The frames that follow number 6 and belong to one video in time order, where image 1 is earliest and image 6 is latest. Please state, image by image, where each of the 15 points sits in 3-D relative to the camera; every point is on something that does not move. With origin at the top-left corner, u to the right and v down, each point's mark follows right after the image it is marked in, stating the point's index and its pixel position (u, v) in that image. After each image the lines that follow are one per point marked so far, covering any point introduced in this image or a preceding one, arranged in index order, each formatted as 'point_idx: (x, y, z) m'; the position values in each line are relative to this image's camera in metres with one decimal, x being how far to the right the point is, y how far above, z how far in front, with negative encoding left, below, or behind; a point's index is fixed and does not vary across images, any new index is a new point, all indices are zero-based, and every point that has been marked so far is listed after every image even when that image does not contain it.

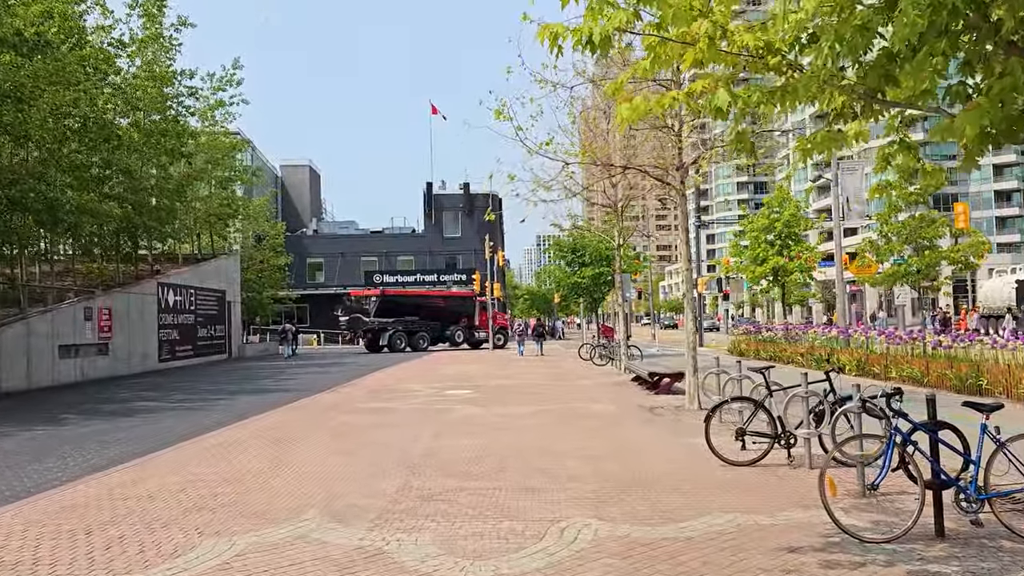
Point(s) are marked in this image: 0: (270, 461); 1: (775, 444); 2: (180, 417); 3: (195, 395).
0: (-2.7, -1.9, +9.3) m
1: (+2.6, -1.6, +8.3) m
2: (-5.7, -2.2, +14.1) m
3: (-6.8, -2.3, +17.7) m
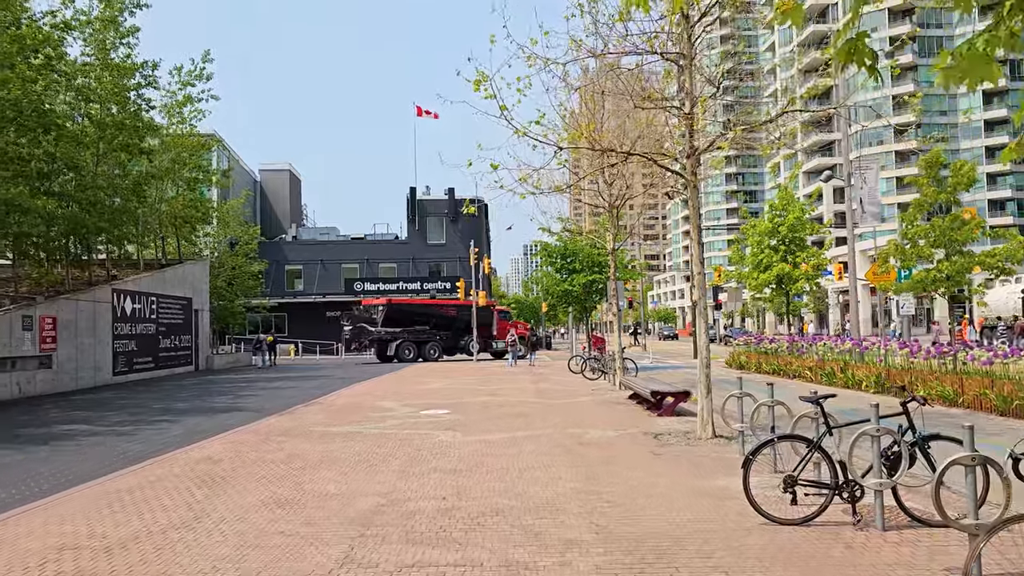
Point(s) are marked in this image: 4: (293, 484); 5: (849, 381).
0: (-2.9, -2.0, +7.3) m
1: (+2.5, -1.6, +6.4) m
2: (-6.0, -2.3, +12.1) m
3: (-7.1, -2.4, +15.6) m
4: (-2.3, -2.0, +8.6) m
5: (+8.1, -2.2, +19.9) m
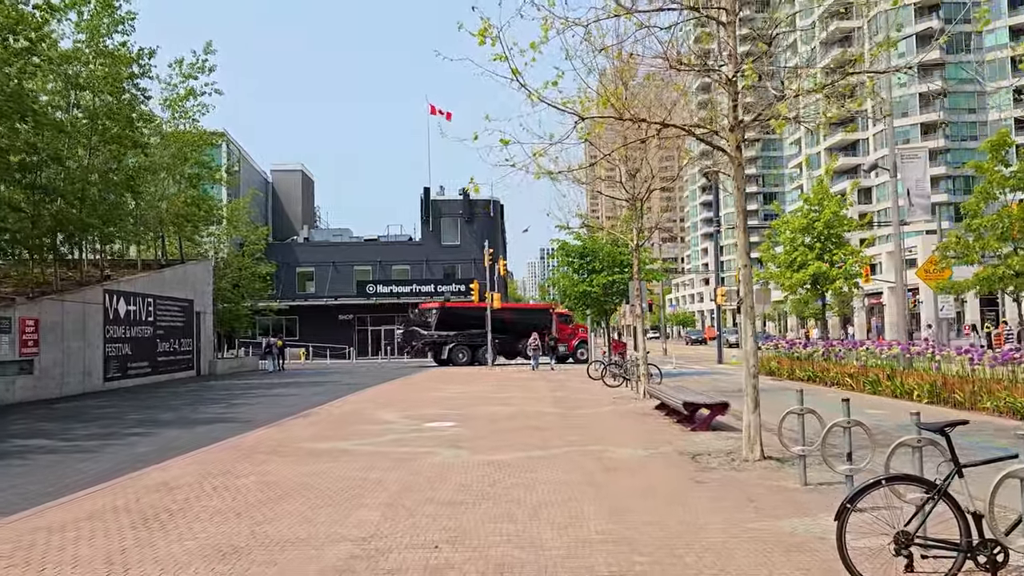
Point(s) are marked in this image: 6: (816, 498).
0: (-2.8, -1.9, +5.6) m
1: (+2.5, -1.5, +4.6) m
2: (-5.8, -2.2, +10.5) m
3: (-6.9, -2.4, +14.1) m
4: (-2.2, -2.0, +6.9) m
5: (+8.4, -2.2, +18.0) m
6: (+2.8, -1.9, +7.6) m
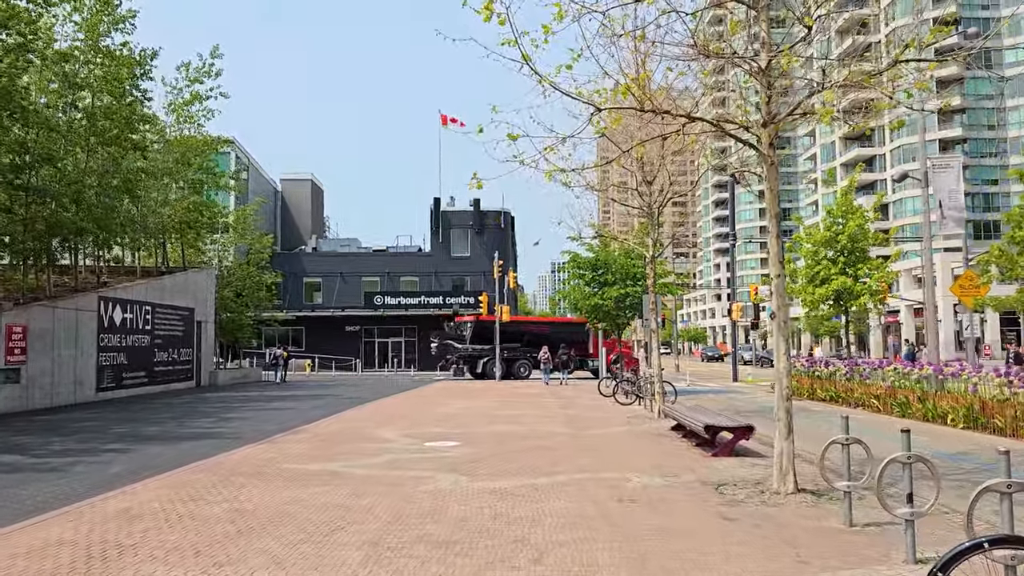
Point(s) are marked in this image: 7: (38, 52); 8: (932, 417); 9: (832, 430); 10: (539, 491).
0: (-2.8, -1.9, +4.7) m
1: (+2.5, -1.6, +3.6) m
2: (-5.7, -2.3, +9.6) m
3: (-6.8, -2.5, +13.2) m
4: (-2.2, -2.0, +6.0) m
5: (+8.6, -2.6, +16.9) m
6: (+2.8, -2.0, +6.6) m
7: (-11.4, +5.6, +19.9) m
8: (+8.6, -2.6, +16.9) m
9: (+5.7, -2.5, +14.6) m
10: (+0.3, -2.2, +8.9) m
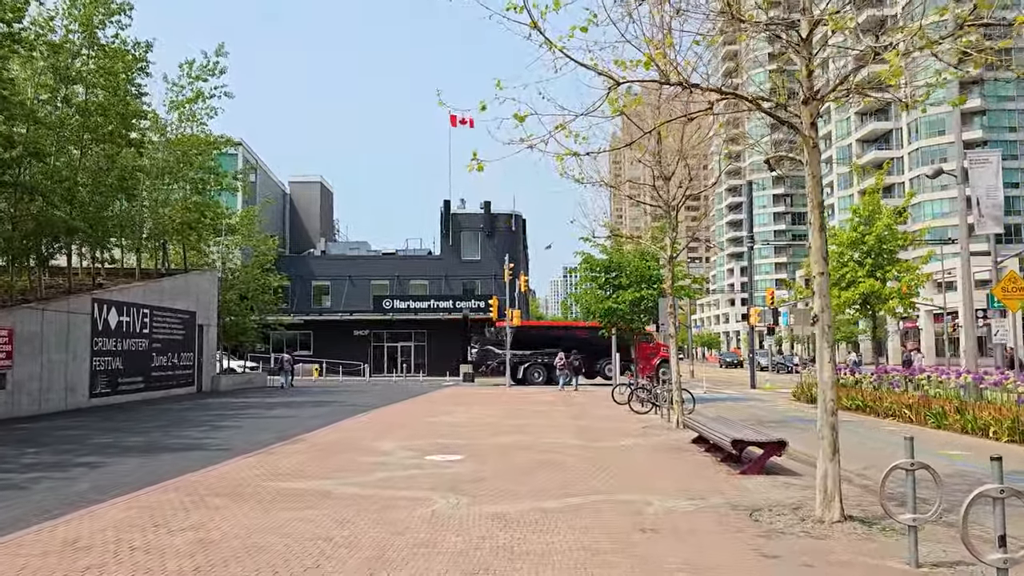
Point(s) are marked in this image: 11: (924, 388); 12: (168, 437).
0: (-2.8, -1.8, +3.7) m
1: (+2.5, -1.5, +2.5) m
2: (-5.7, -2.3, +8.6) m
3: (-6.7, -2.5, +12.2) m
4: (-2.1, -1.9, +5.0) m
5: (+8.7, -2.6, +15.7) m
6: (+2.8, -2.0, +5.5) m
7: (-11.1, +5.6, +19.1) m
8: (+8.8, -2.7, +15.7) m
9: (+5.8, -2.6, +13.5) m
10: (+0.4, -2.2, +7.9) m
11: (+9.4, -2.3, +18.9) m
12: (-6.1, -2.6, +14.7) m
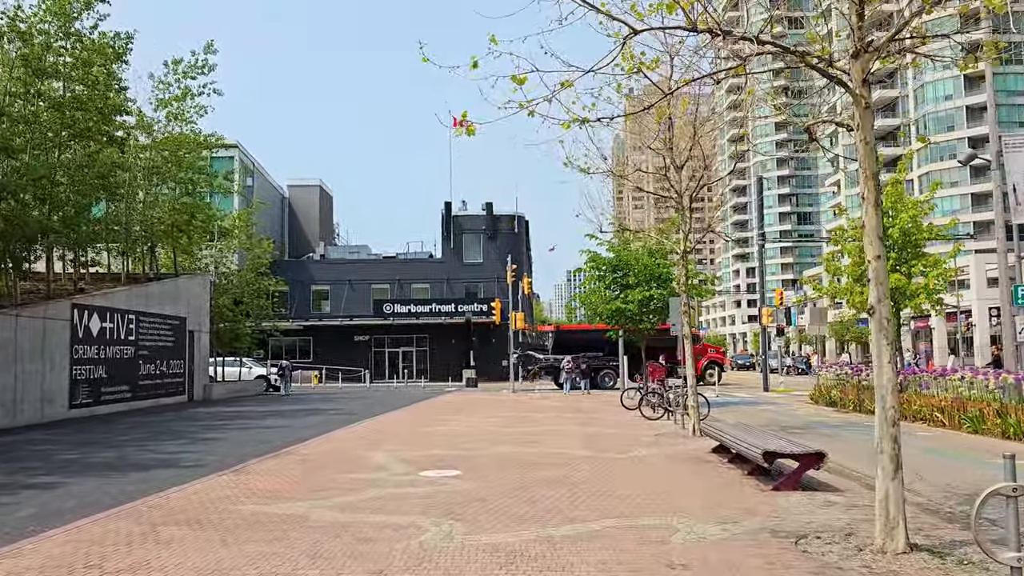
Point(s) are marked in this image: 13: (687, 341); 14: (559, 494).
0: (-2.8, -1.8, +2.5) m
1: (+2.5, -1.4, +1.3) m
2: (-5.6, -2.3, +7.4) m
3: (-6.6, -2.5, +11.0) m
4: (-2.1, -1.9, +3.8) m
5: (+8.8, -2.5, +14.5) m
6: (+2.8, -1.9, +4.3) m
7: (-11.2, +5.5, +17.9) m
8: (+8.8, -2.6, +14.5) m
9: (+5.9, -2.5, +12.3) m
10: (+0.4, -2.1, +6.7) m
11: (+9.5, -2.2, +17.6) m
12: (-6.0, -2.7, +13.5) m
13: (+4.2, -1.3, +19.6) m
14: (+0.5, -2.3, +9.2) m
